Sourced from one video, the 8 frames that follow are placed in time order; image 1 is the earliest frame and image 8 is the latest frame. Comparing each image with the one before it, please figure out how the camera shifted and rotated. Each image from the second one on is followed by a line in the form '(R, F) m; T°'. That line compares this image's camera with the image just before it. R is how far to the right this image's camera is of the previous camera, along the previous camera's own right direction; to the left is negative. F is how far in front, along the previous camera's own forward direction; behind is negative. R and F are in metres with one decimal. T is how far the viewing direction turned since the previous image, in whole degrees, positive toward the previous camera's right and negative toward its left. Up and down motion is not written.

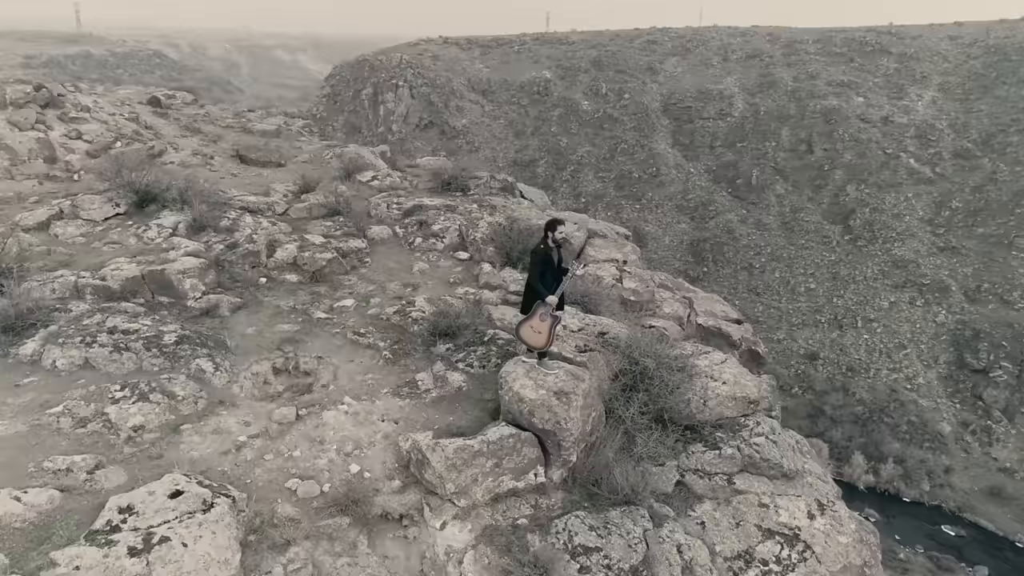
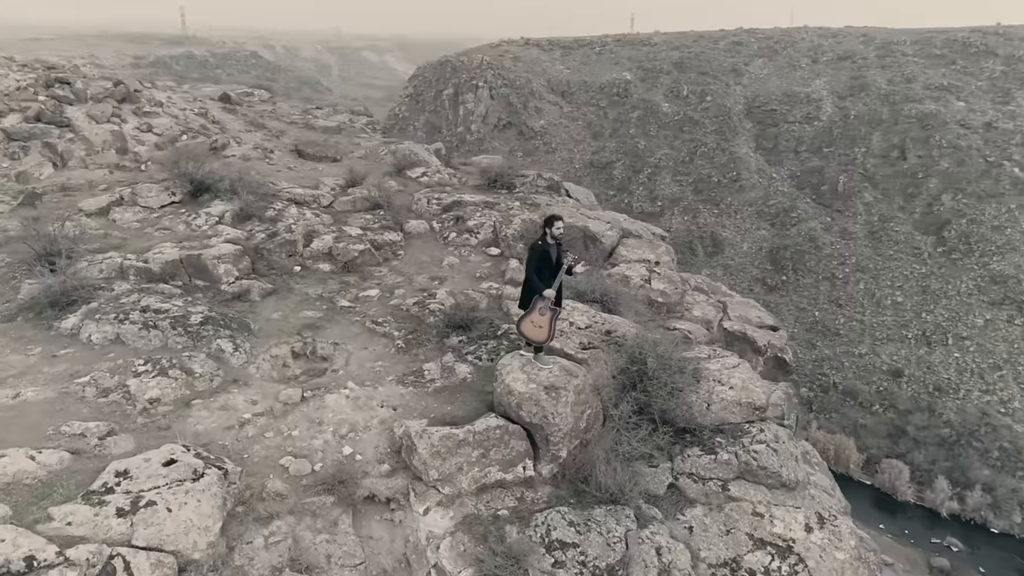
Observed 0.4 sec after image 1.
(+0.5, 0.0) m; -6°
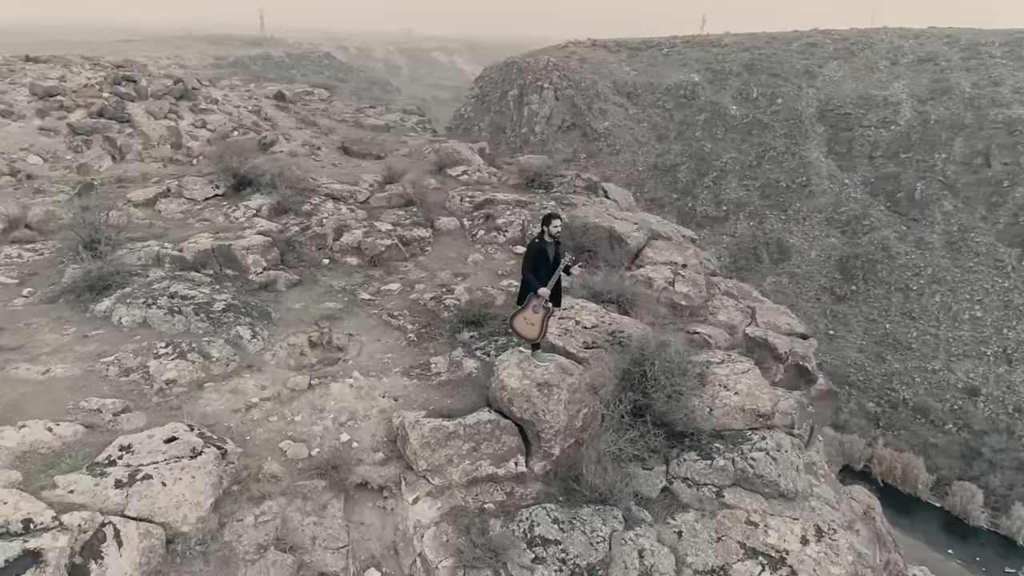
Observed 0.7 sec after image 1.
(+0.4, 0.0) m; -5°
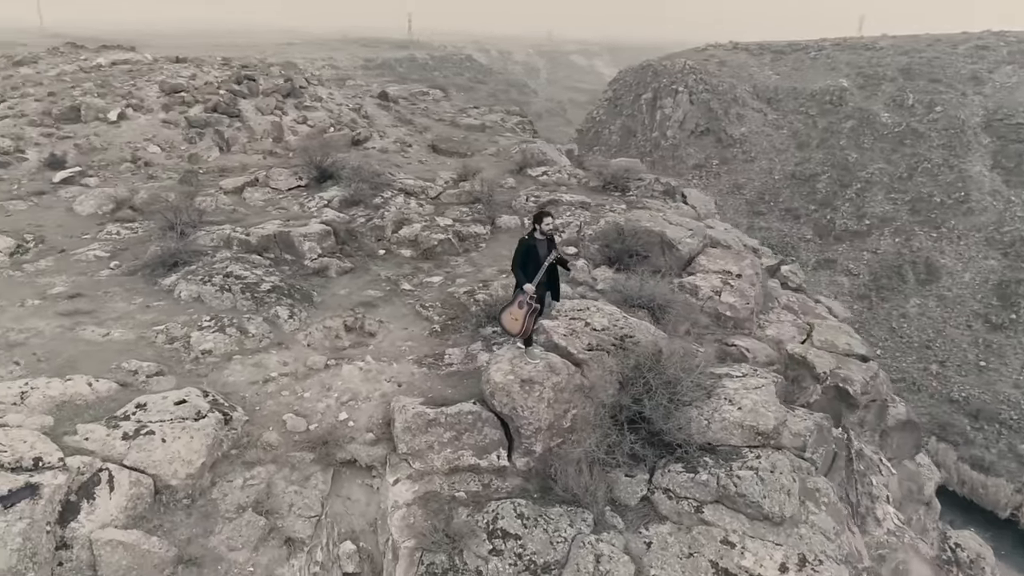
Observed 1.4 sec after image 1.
(+0.9, 0.0) m; -10°
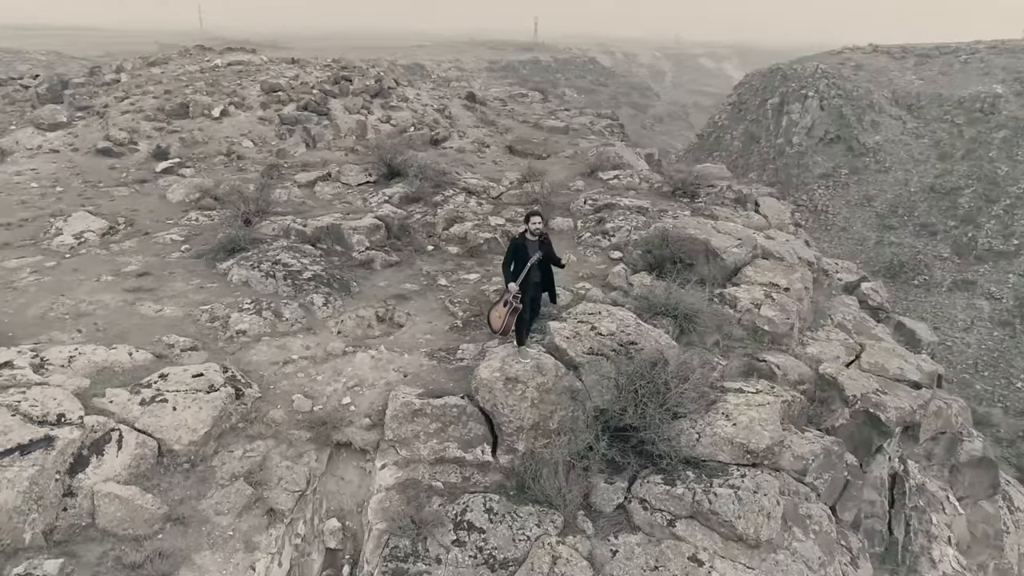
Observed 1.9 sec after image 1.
(+0.8, 0.0) m; -9°
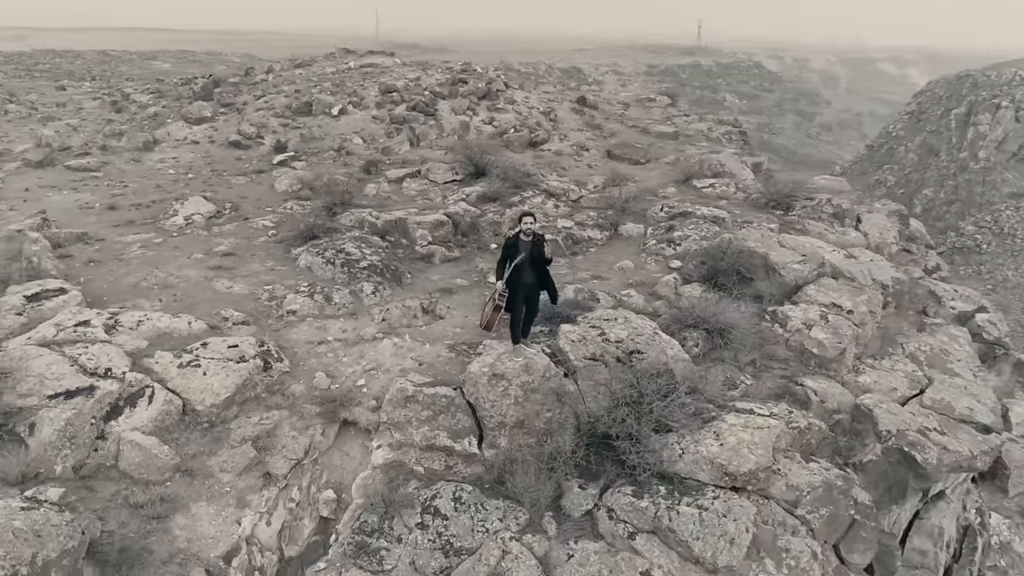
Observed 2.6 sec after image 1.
(+1.1, 0.0) m; -12°
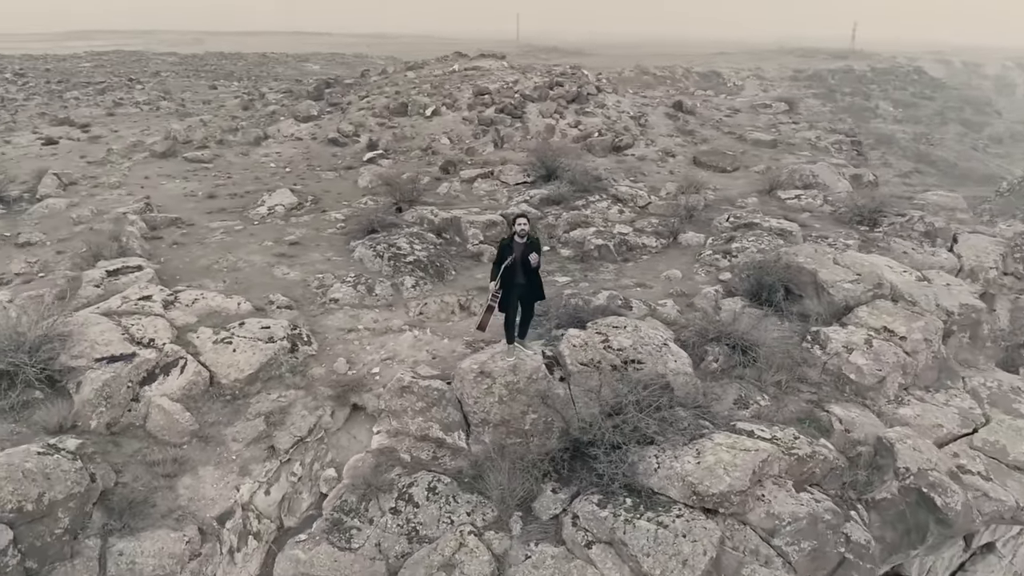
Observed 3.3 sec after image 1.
(+0.9, 0.0) m; -10°
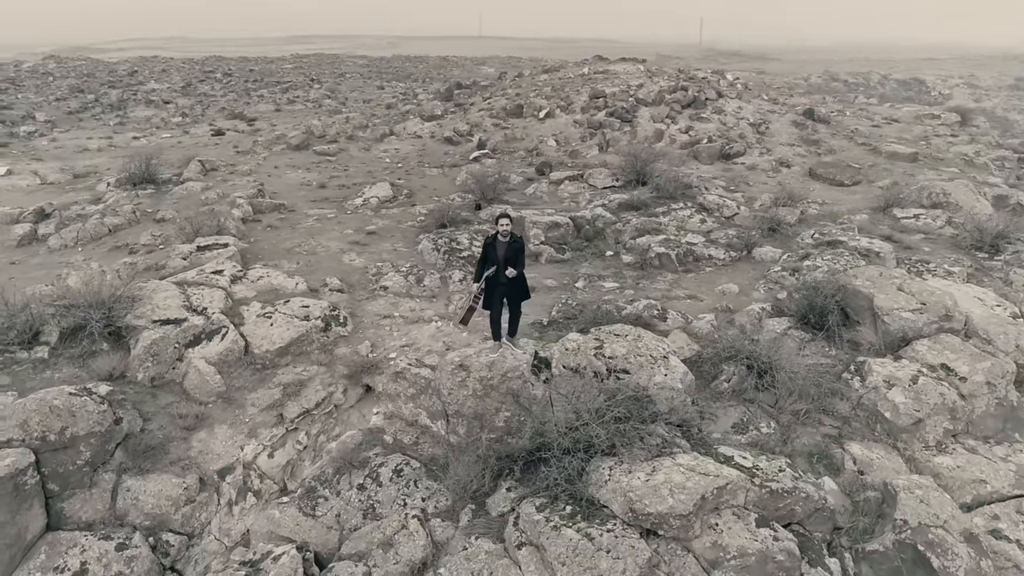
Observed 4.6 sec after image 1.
(+1.3, +0.1) m; -13°
